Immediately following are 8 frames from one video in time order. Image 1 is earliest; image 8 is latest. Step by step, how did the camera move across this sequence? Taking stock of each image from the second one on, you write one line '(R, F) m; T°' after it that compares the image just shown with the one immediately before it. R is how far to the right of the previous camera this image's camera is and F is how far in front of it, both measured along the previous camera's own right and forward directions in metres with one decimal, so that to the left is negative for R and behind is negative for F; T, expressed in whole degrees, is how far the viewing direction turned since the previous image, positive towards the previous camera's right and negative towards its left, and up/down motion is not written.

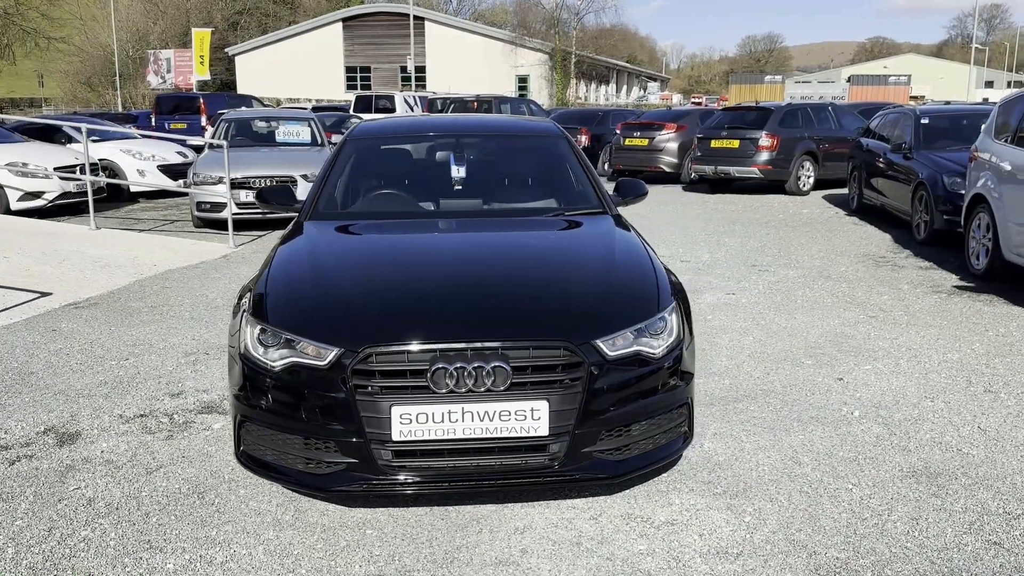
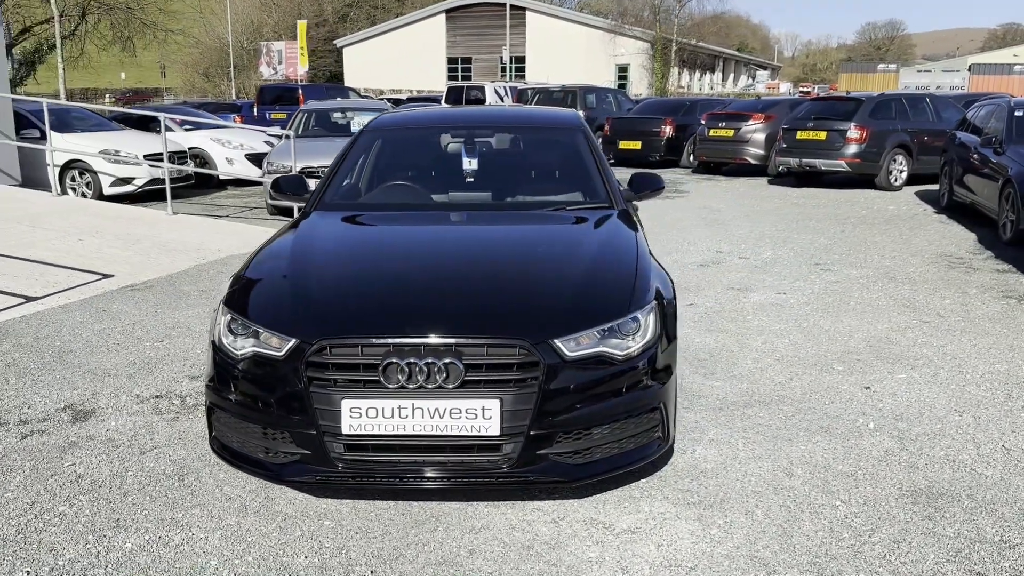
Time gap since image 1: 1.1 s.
(+0.5, +0.1) m; -7°
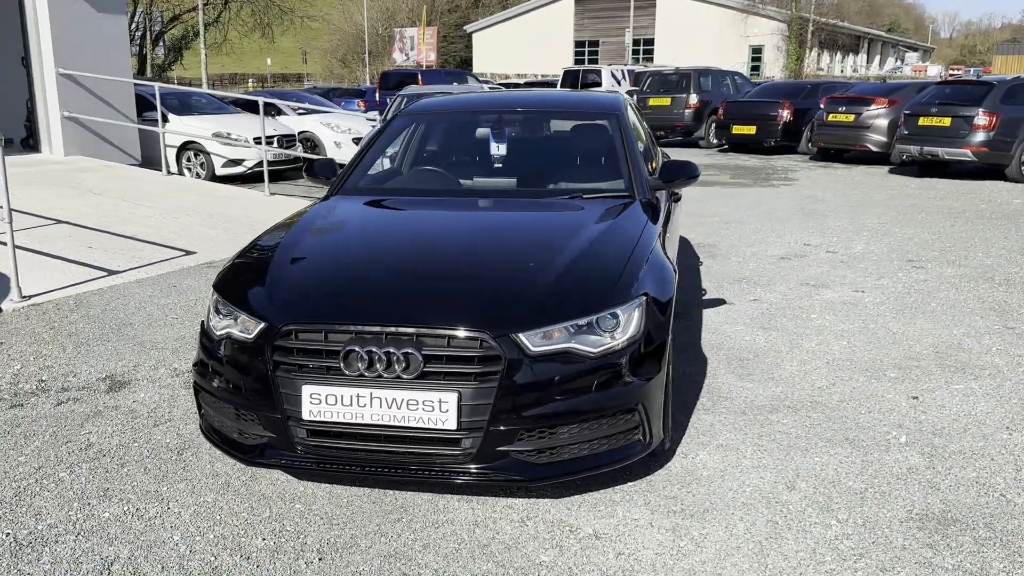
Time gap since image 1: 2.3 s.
(+0.5, +0.1) m; -8°
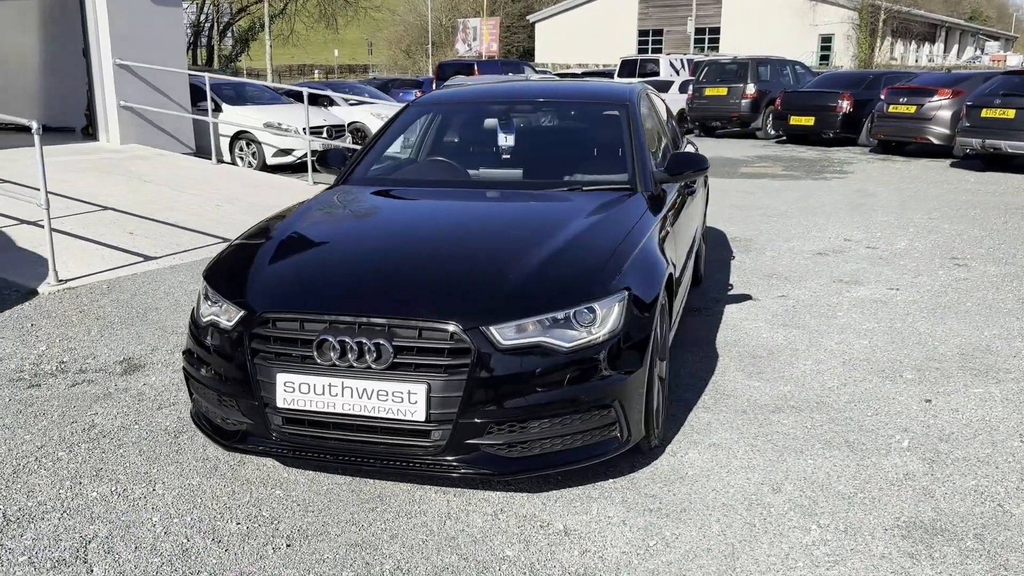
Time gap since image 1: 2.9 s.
(+0.3, 0.0) m; -4°
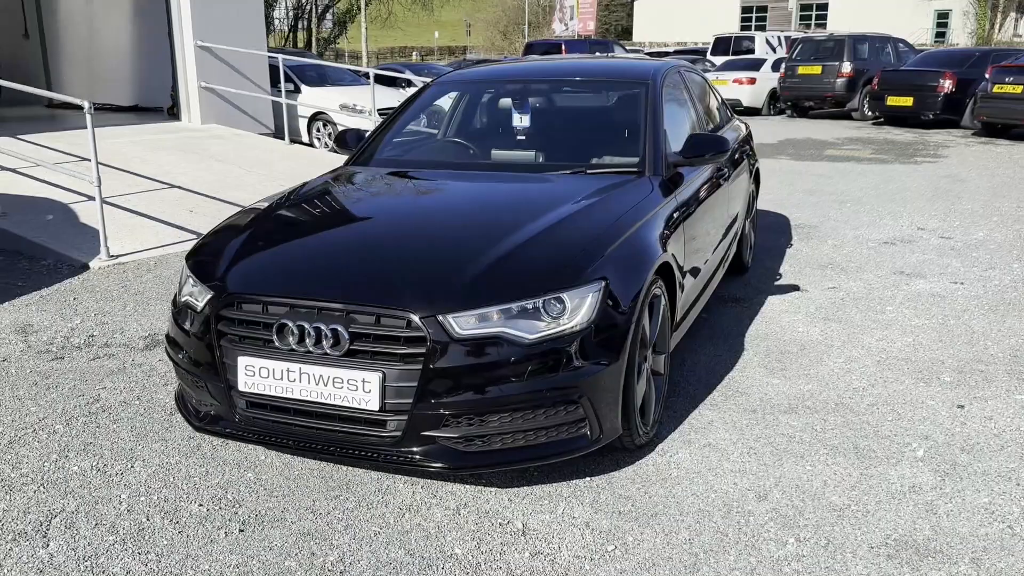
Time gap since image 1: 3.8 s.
(+0.4, +0.2) m; -6°
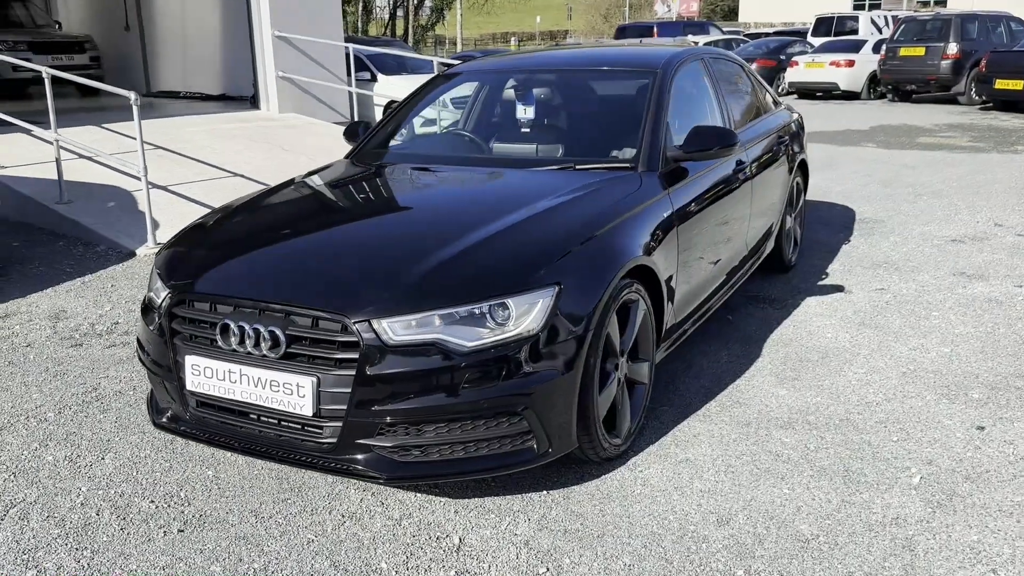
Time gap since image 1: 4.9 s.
(+0.5, +0.2) m; -7°
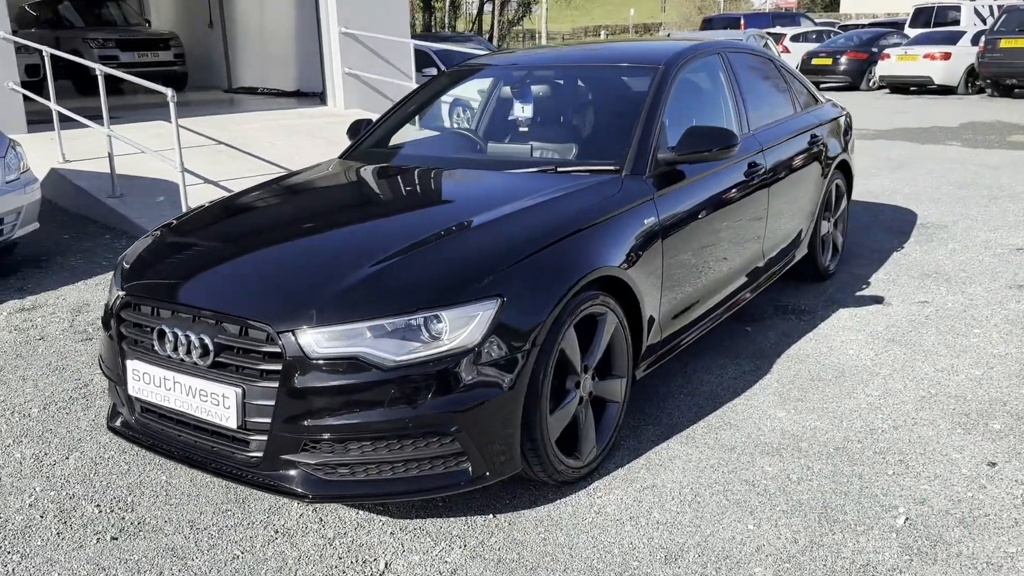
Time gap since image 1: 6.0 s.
(+0.4, +0.2) m; -6°
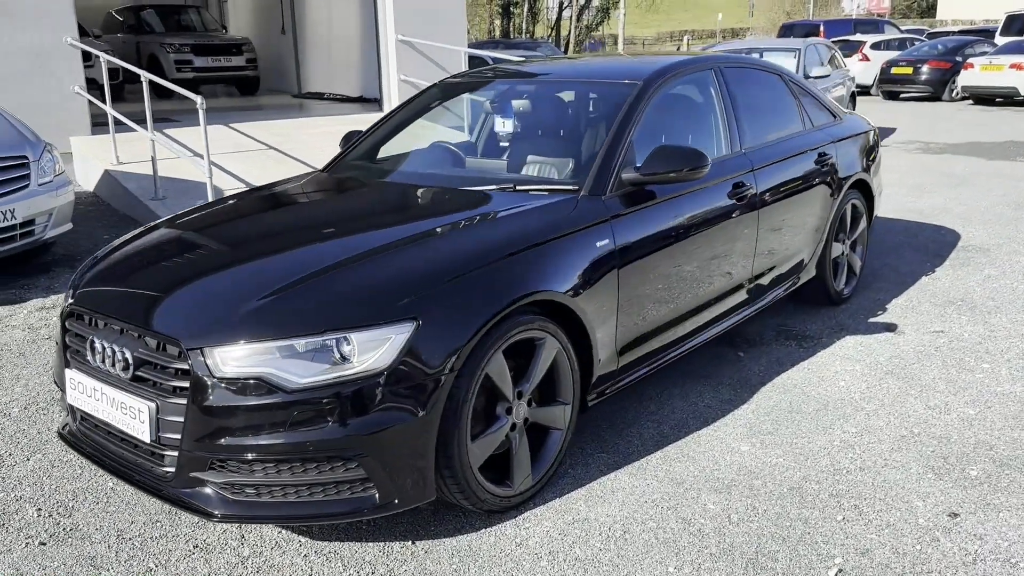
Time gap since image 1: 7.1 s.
(+0.5, +0.1) m; -5°
